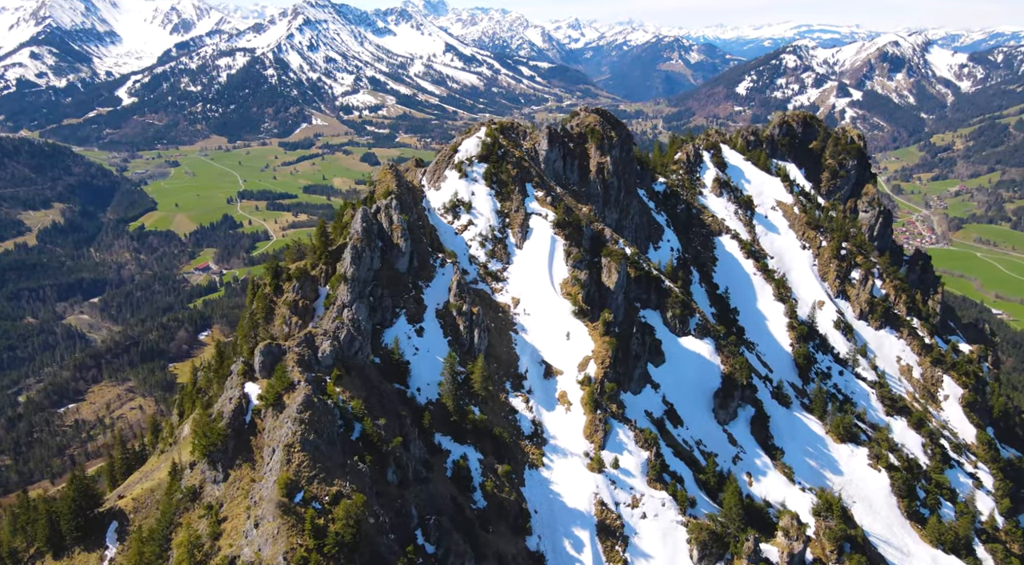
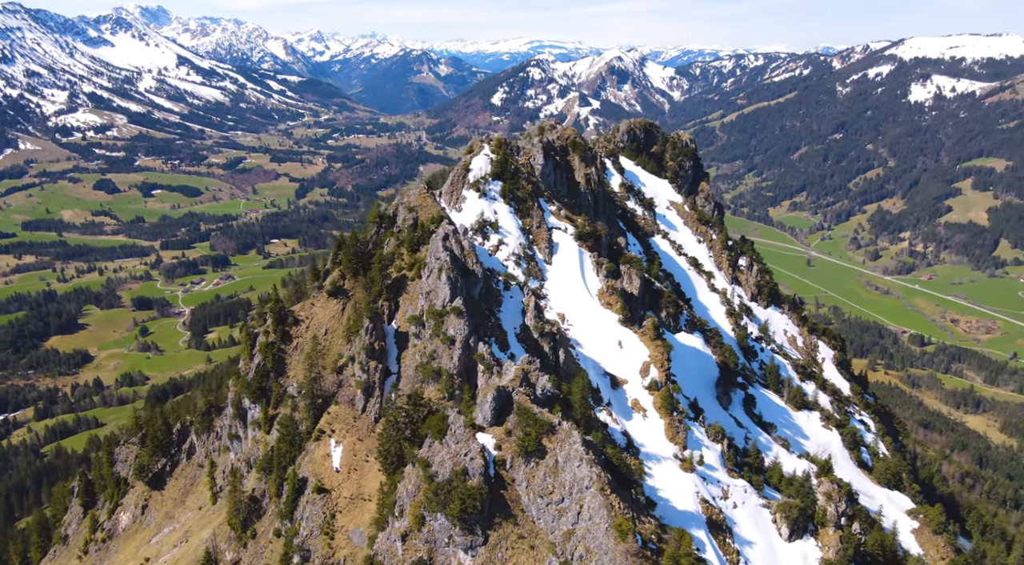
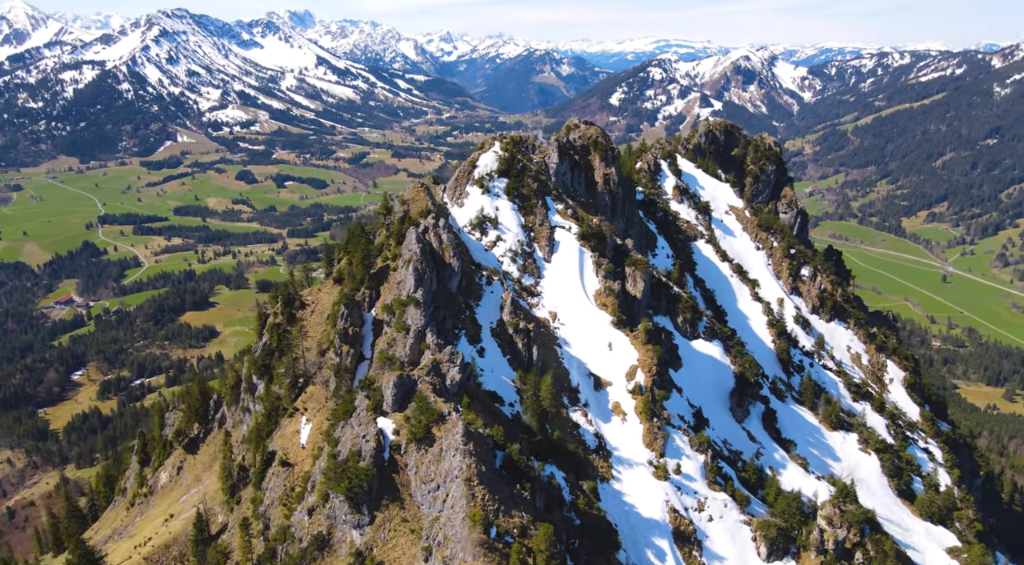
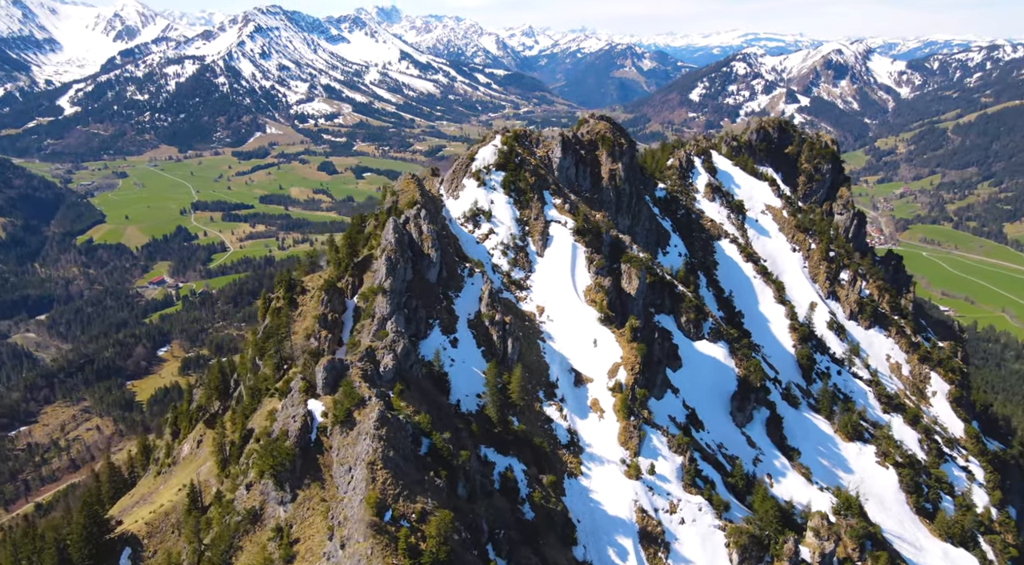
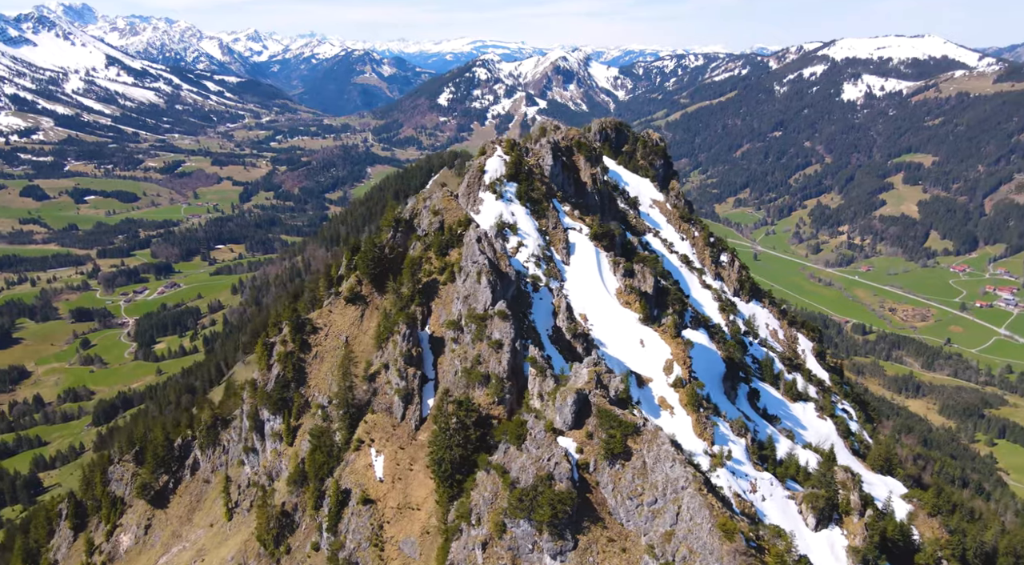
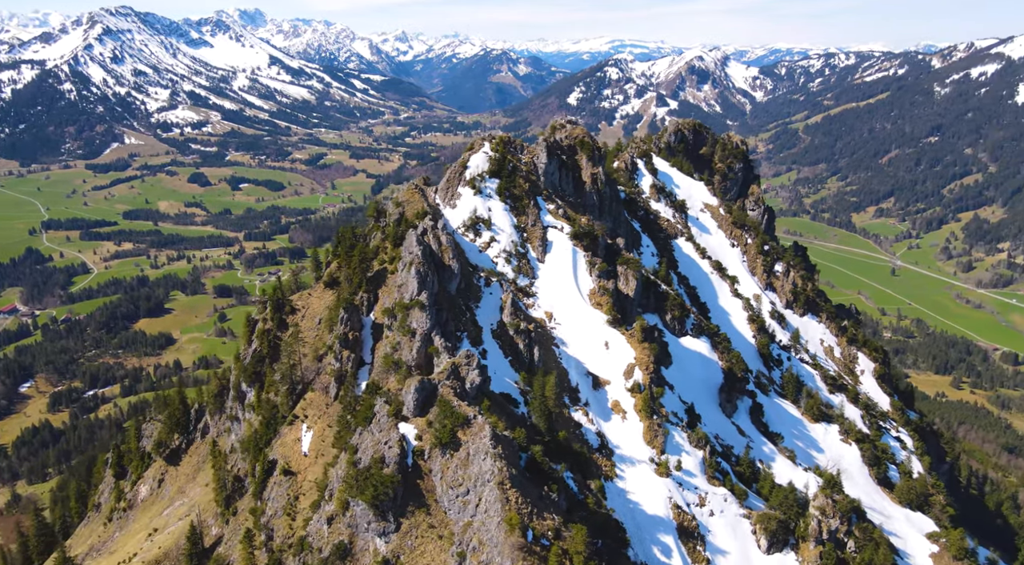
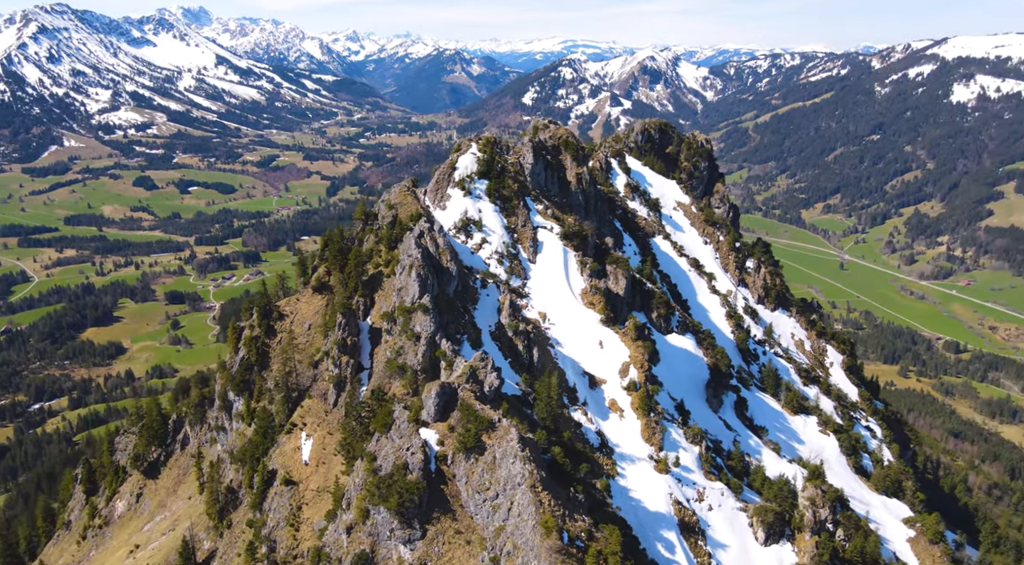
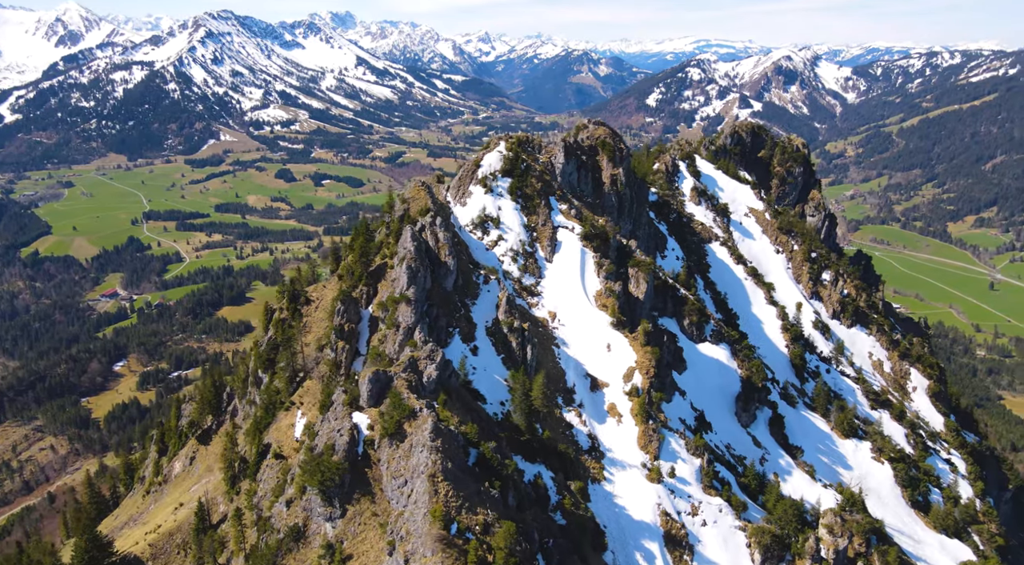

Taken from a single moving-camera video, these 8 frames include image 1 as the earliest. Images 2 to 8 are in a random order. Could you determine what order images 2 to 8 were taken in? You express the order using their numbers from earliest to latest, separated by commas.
4, 8, 3, 6, 7, 2, 5
